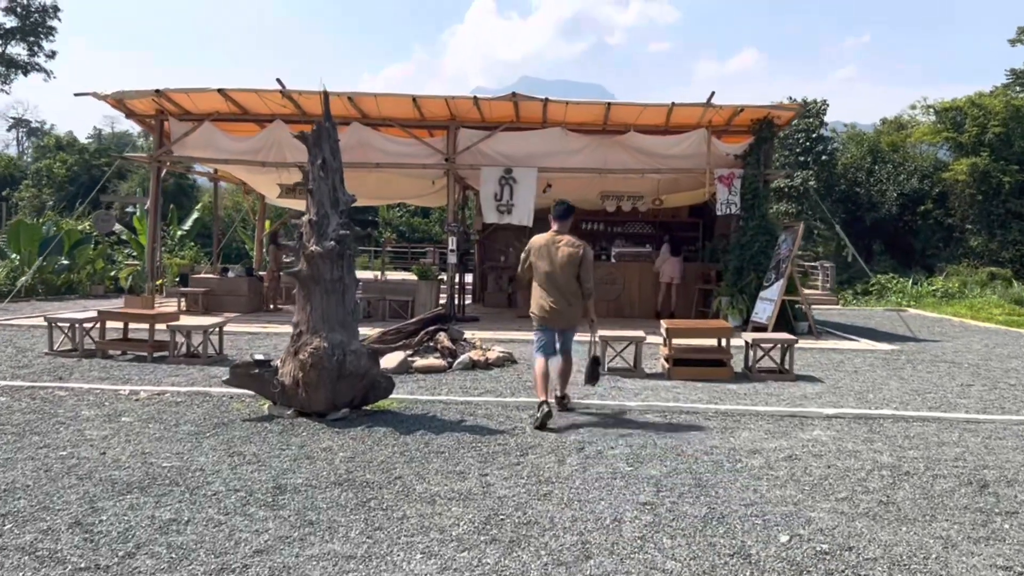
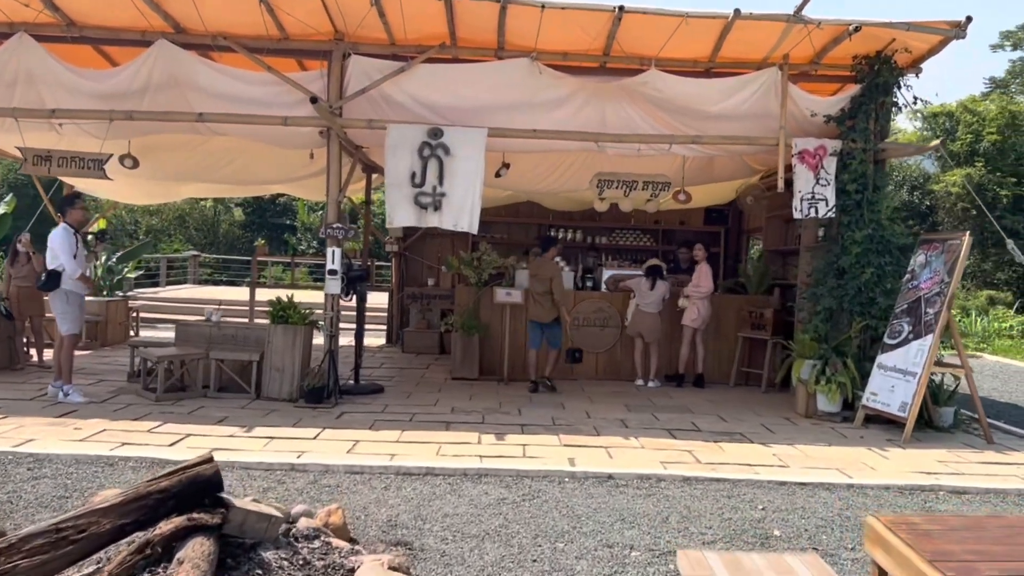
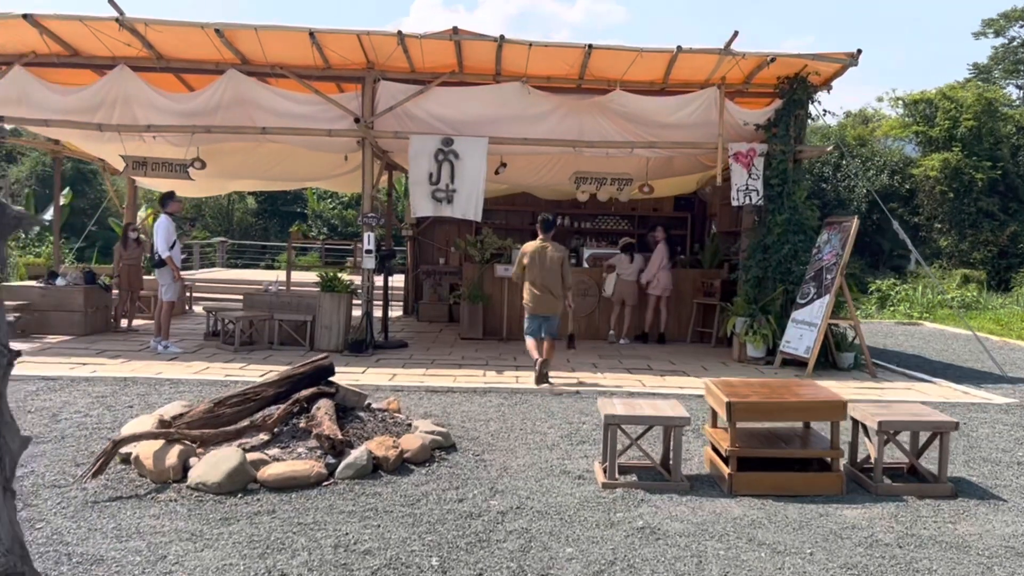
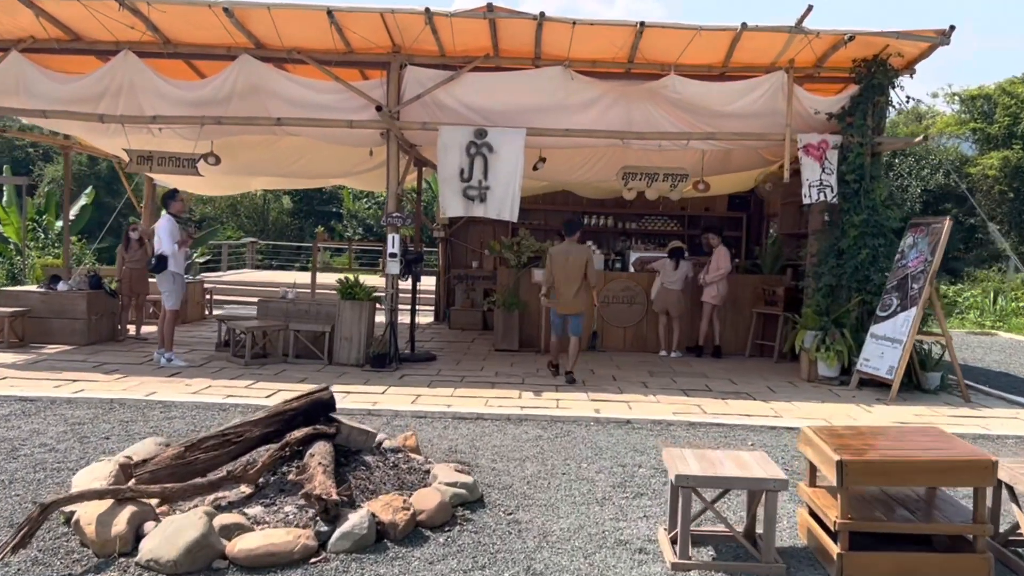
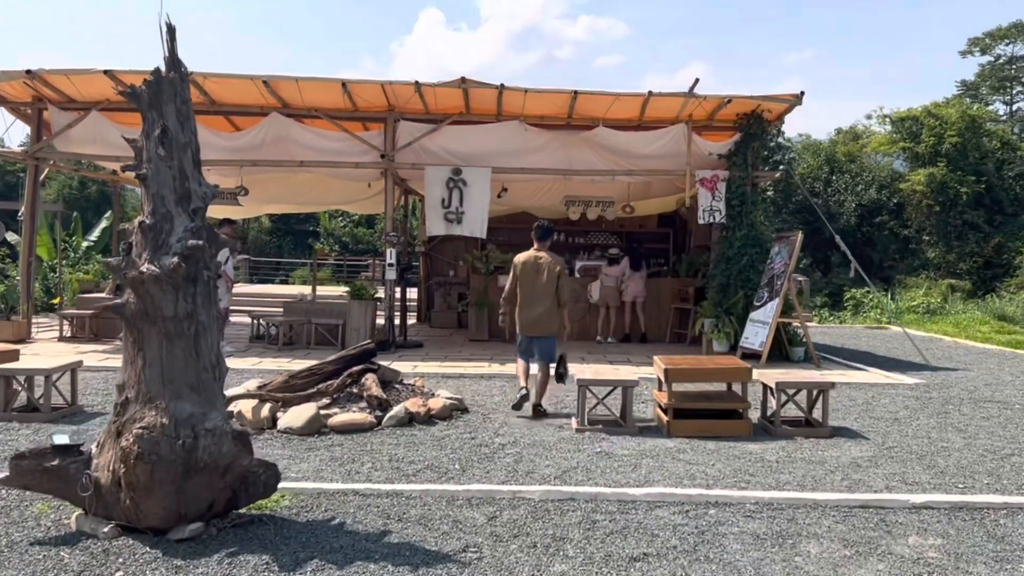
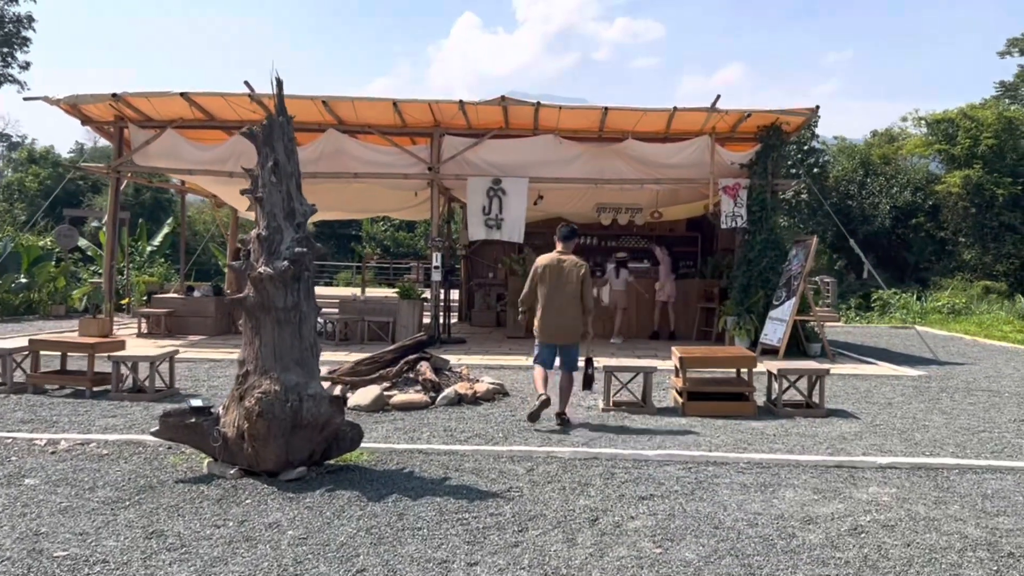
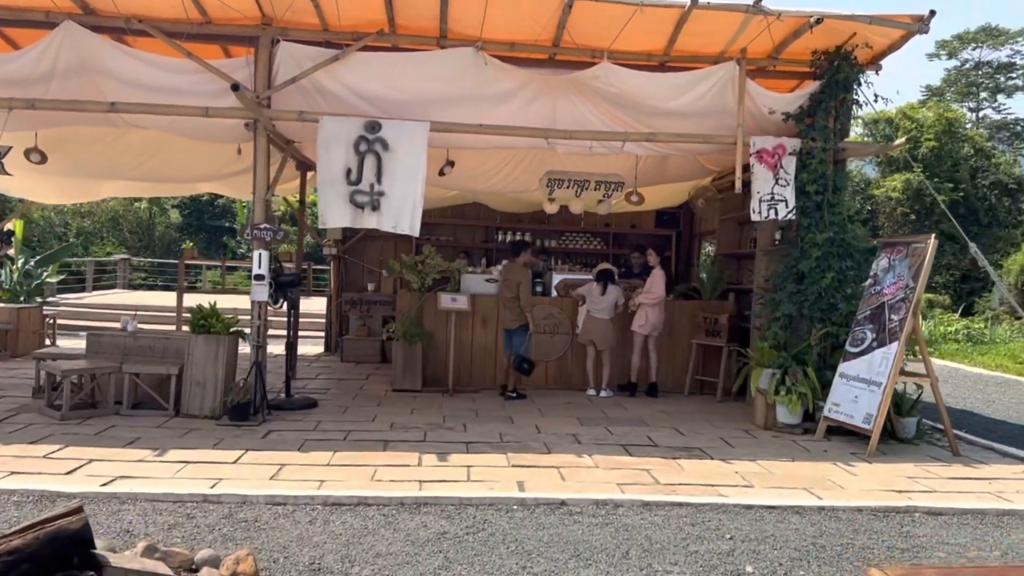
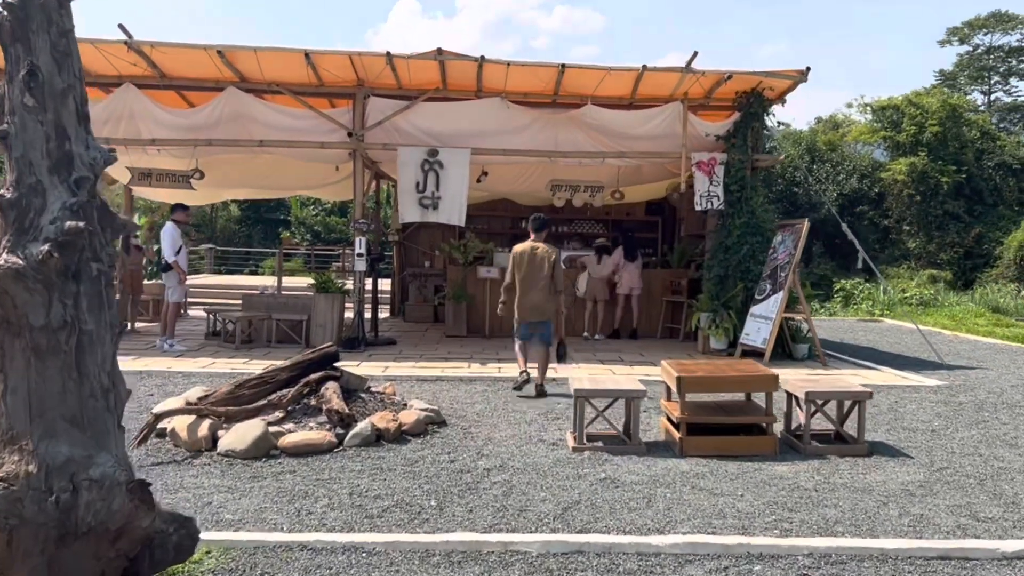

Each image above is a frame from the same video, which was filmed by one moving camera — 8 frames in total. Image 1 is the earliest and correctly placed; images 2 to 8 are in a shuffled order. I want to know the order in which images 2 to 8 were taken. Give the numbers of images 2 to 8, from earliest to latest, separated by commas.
6, 5, 8, 3, 4, 2, 7
